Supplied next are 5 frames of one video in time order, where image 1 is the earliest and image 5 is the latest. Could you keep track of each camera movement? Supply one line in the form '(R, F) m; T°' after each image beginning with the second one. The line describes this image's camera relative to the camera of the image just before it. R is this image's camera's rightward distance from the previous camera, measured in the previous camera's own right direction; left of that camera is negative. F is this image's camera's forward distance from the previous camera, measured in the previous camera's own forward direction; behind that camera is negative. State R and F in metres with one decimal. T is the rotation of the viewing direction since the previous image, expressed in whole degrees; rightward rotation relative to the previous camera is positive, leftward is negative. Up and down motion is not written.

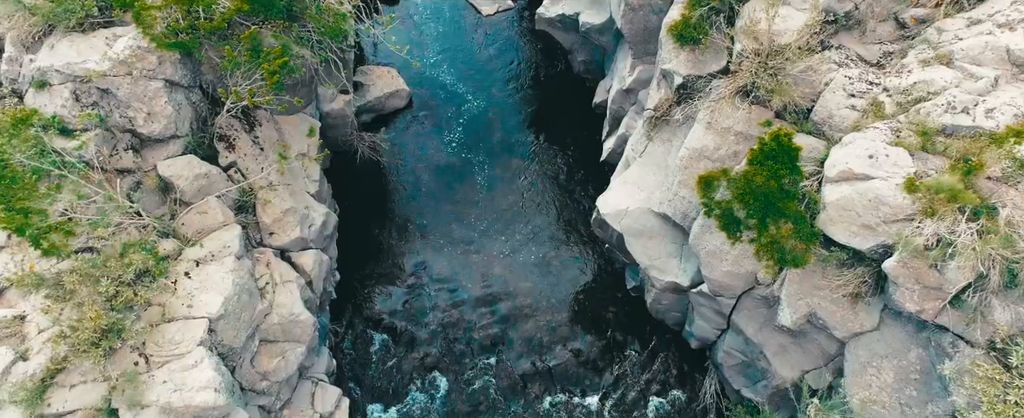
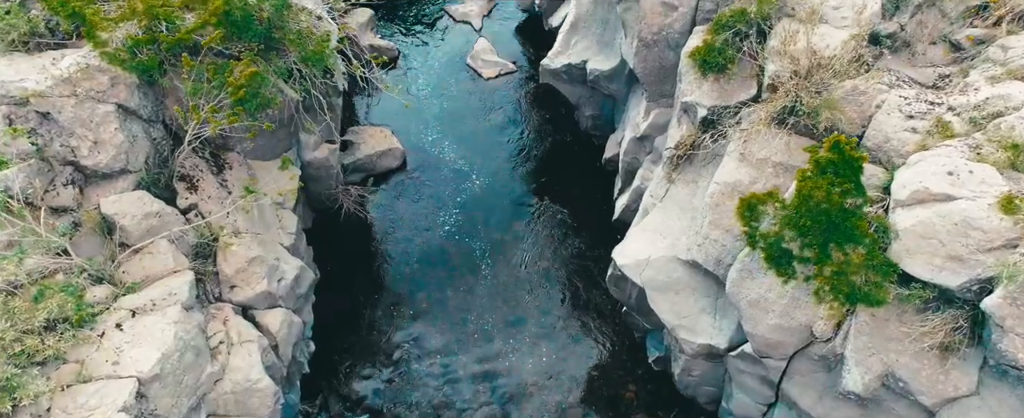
(0.0, +2.1) m; 0°
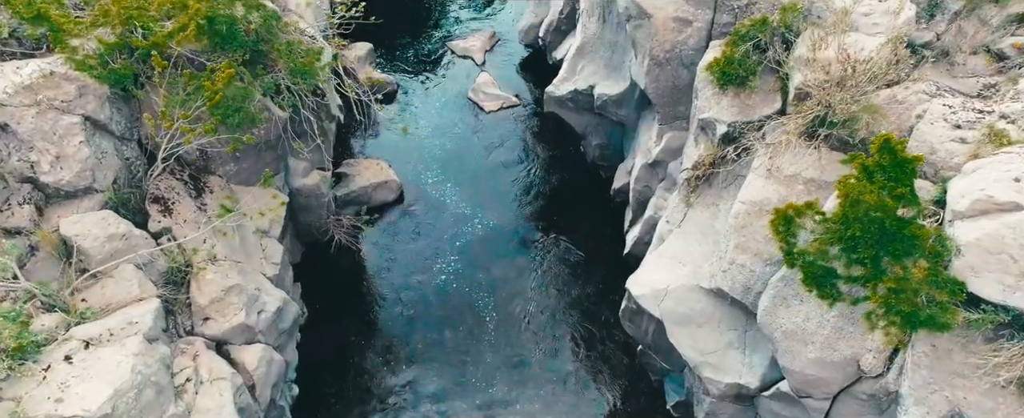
(0.0, +1.2) m; 0°
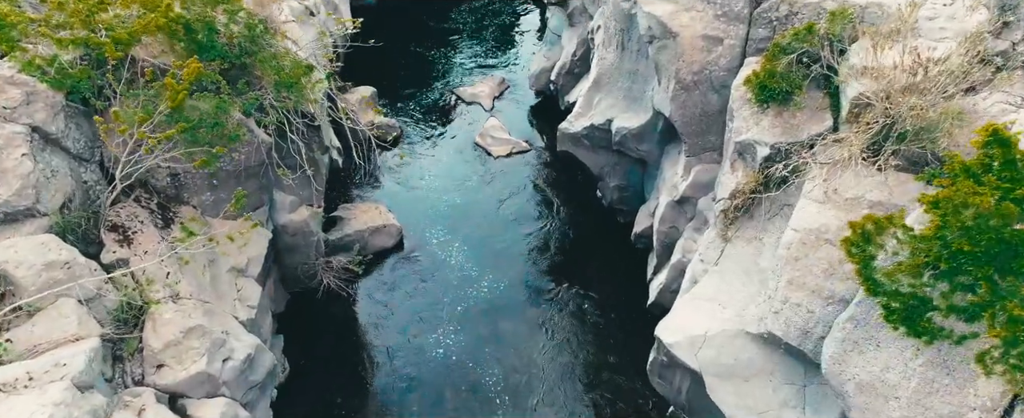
(0.0, +1.7) m; -1°
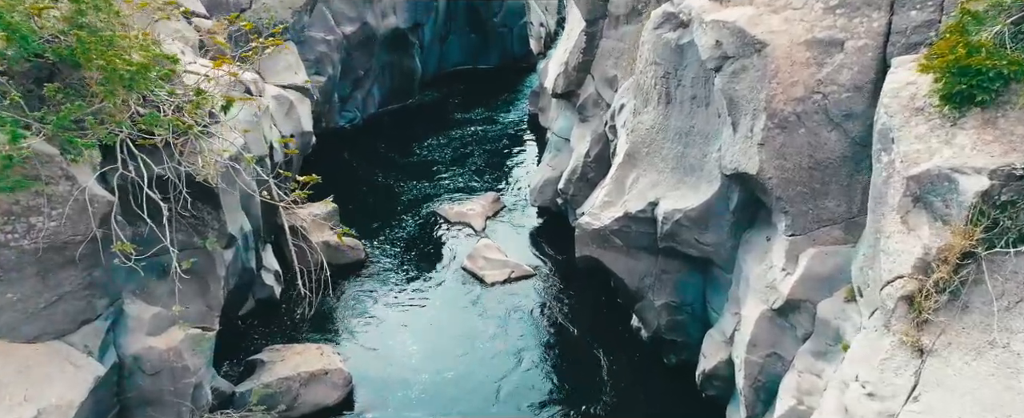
(0.0, +5.2) m; 0°
